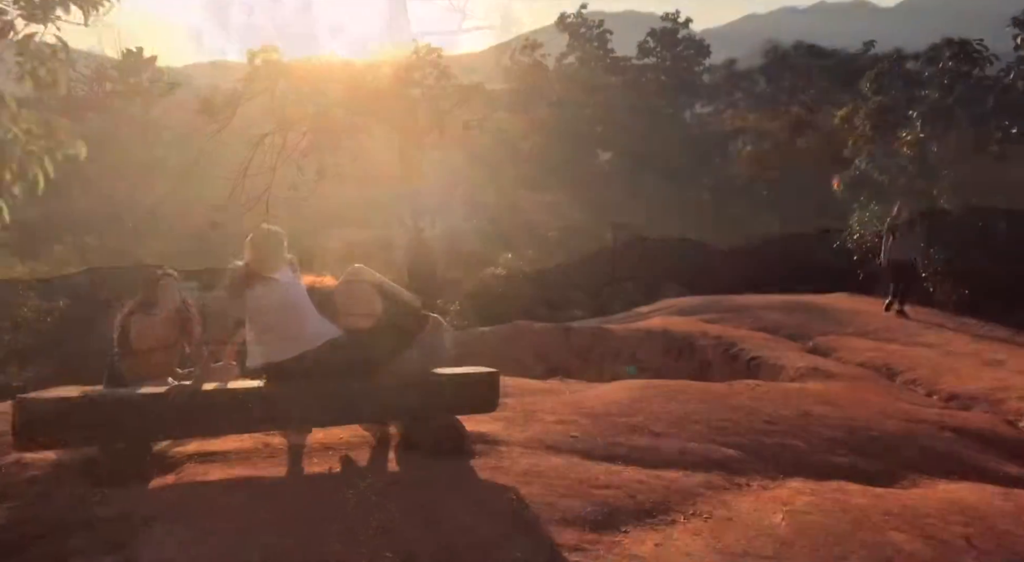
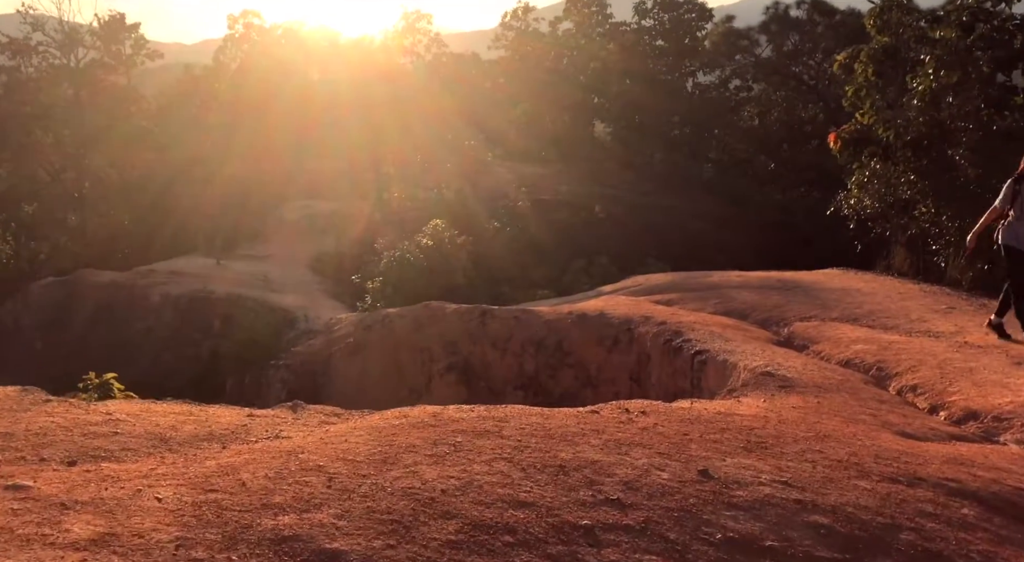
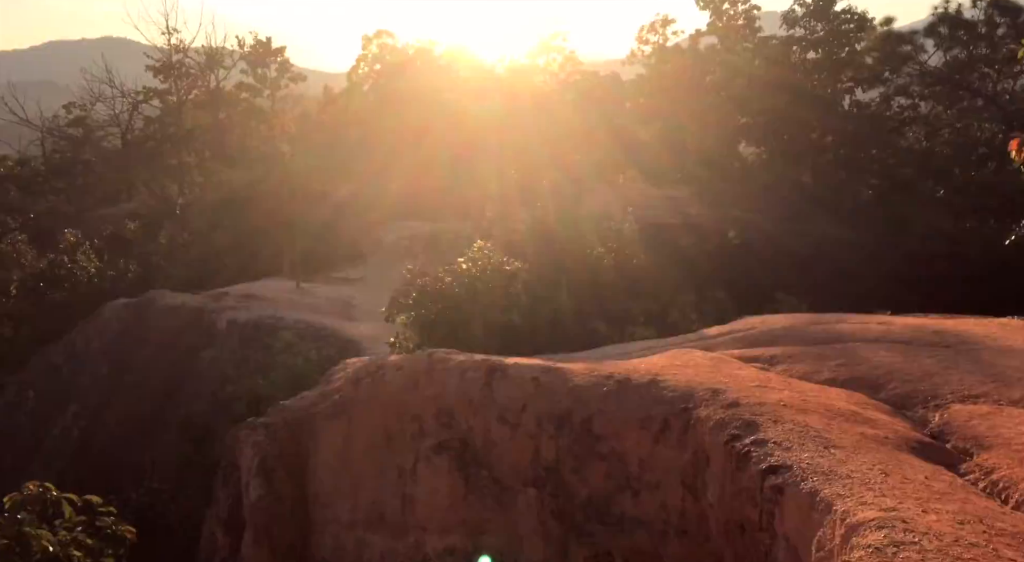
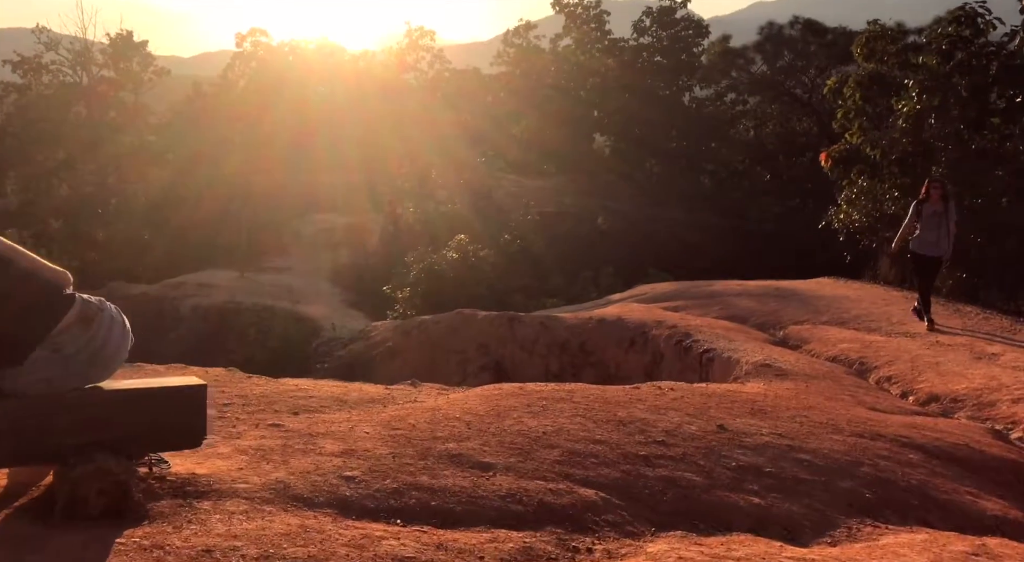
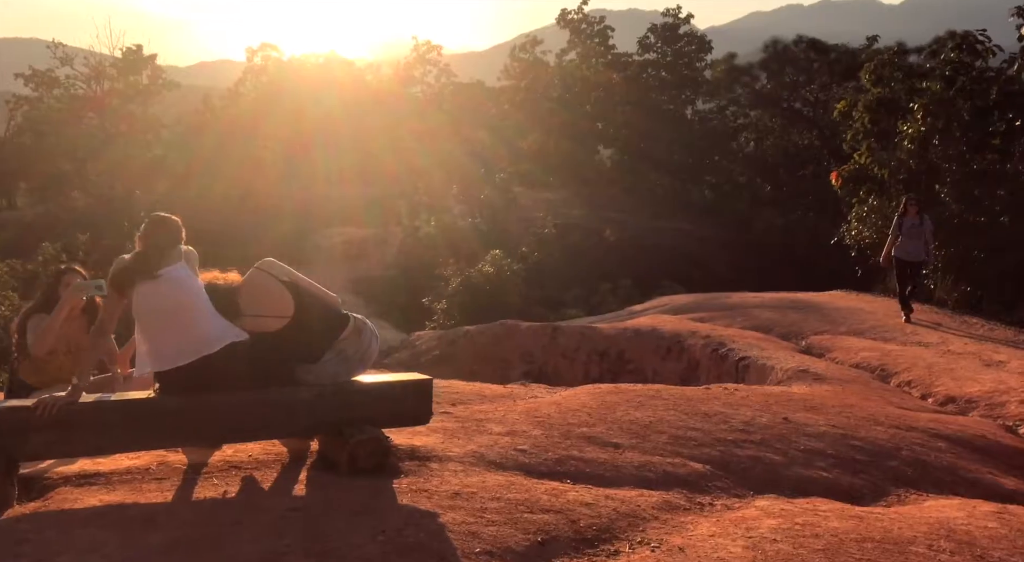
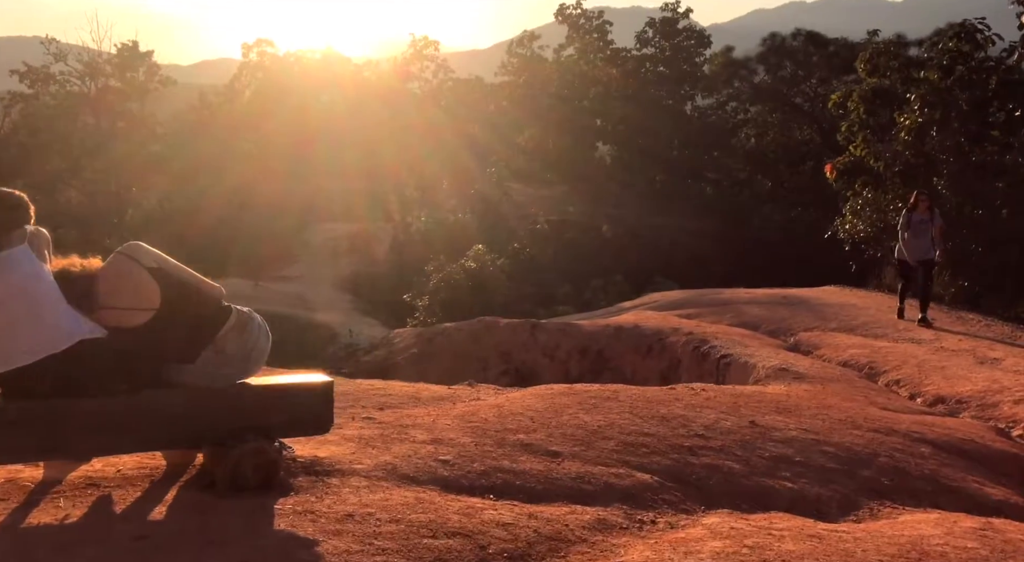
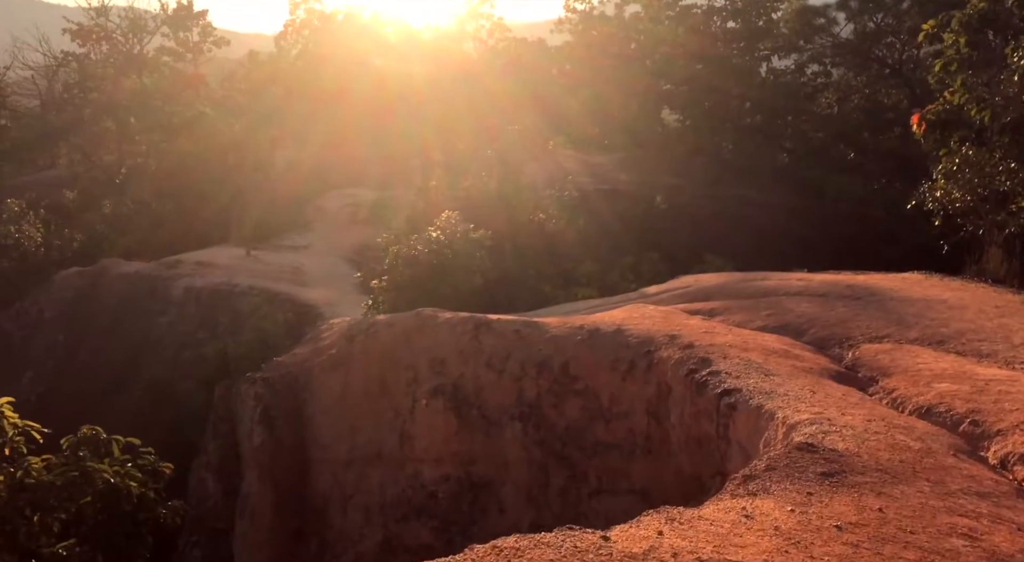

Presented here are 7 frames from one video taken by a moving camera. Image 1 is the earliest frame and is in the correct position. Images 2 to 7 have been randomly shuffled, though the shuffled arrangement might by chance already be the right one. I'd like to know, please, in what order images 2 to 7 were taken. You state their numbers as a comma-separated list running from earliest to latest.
5, 6, 4, 2, 7, 3
